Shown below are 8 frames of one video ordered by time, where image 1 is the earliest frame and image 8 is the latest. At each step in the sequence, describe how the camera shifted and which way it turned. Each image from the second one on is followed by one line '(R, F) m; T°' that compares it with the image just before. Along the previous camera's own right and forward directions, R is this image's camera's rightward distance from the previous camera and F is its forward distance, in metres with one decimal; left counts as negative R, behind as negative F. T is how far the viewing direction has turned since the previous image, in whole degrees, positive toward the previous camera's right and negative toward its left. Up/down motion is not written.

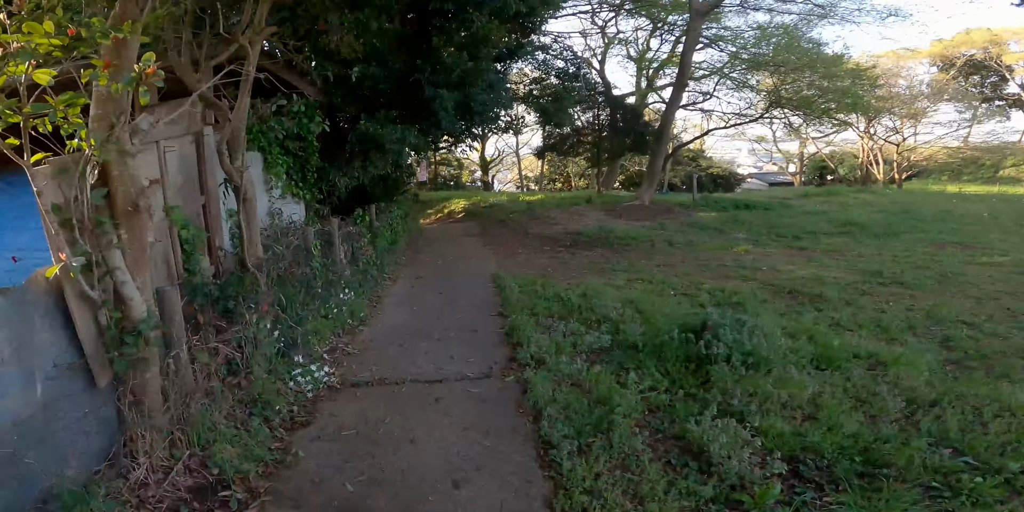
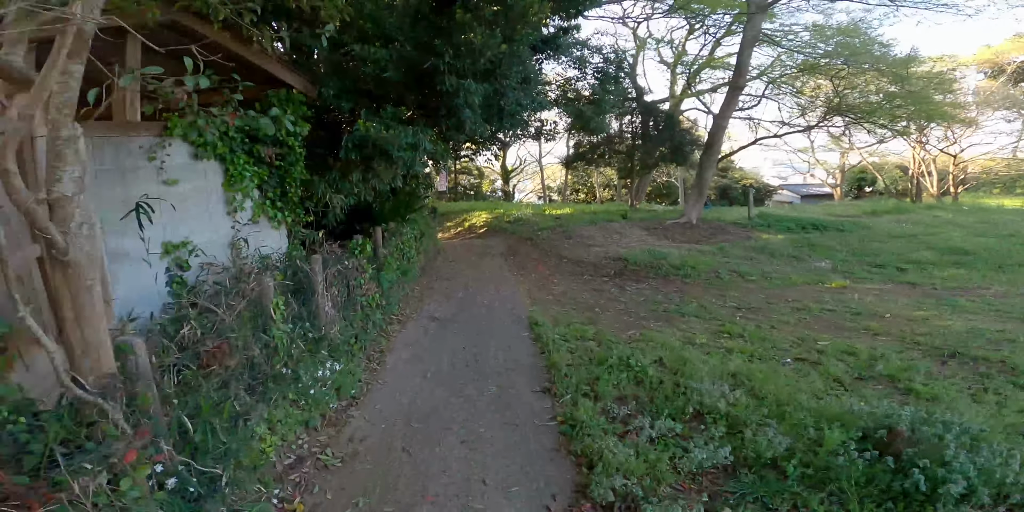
(-0.3, +1.9) m; -2°
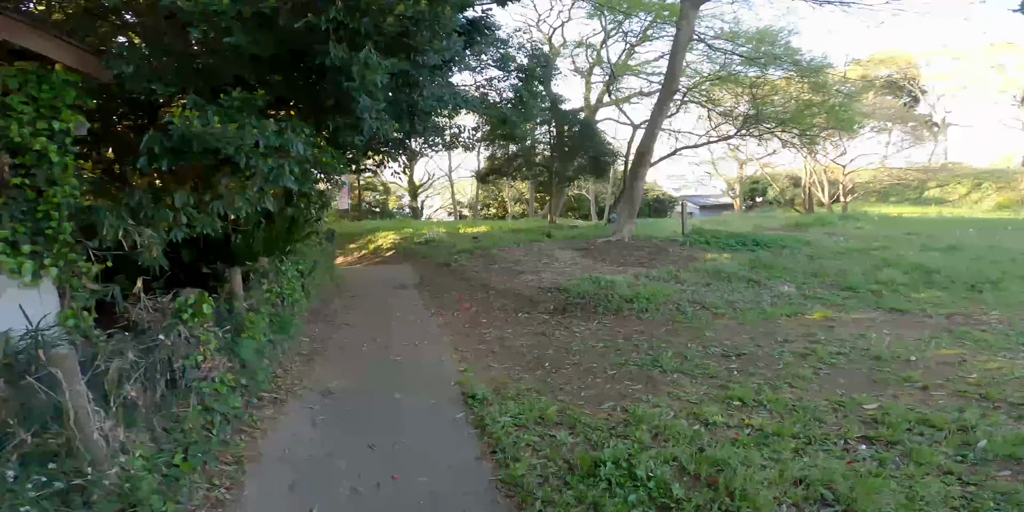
(-0.1, +1.9) m; +9°
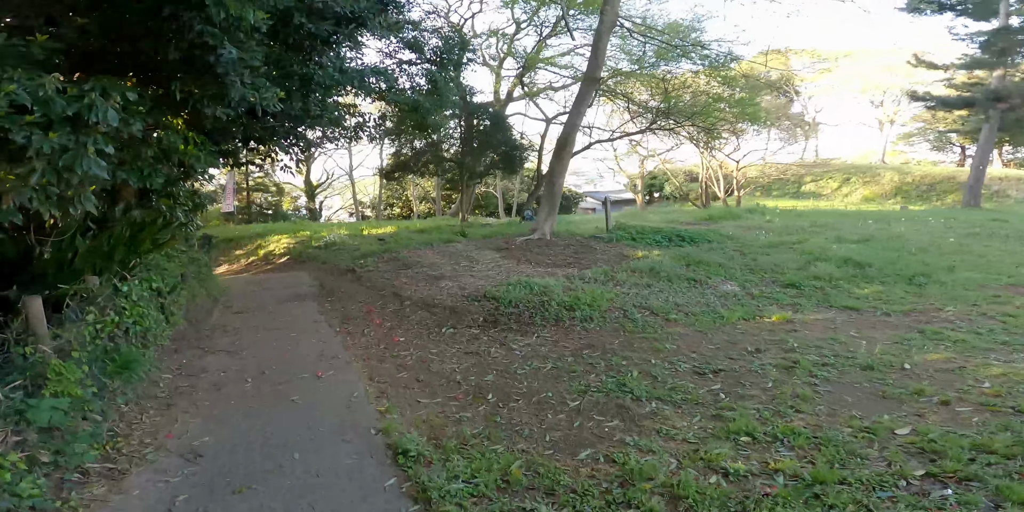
(-0.3, +1.1) m; +10°
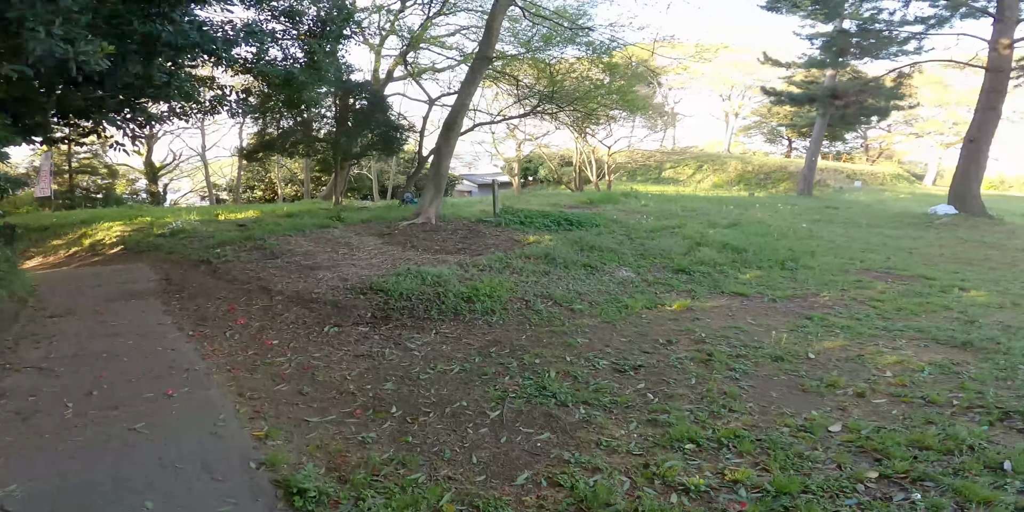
(-0.3, +0.5) m; +13°
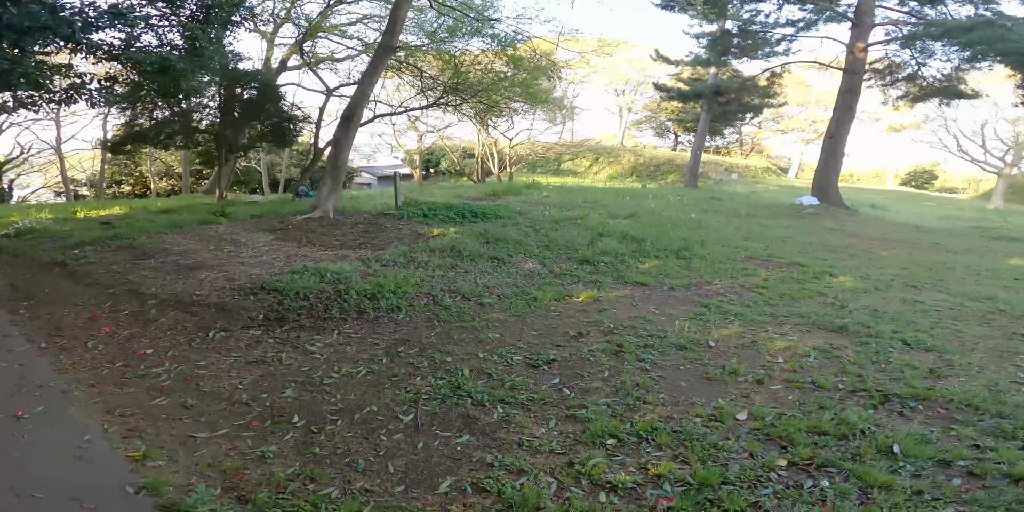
(-0.1, +0.1) m; +10°
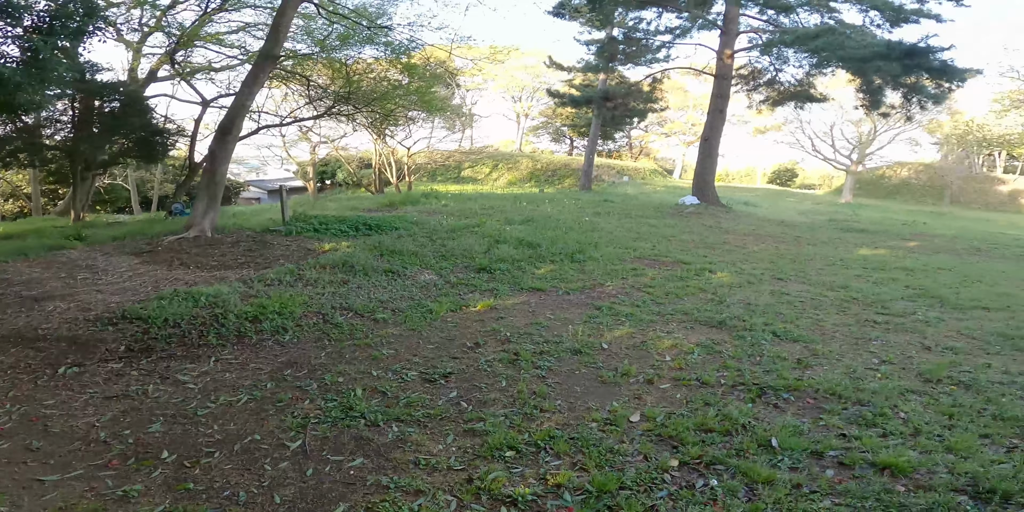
(+0.1, +0.1) m; +8°
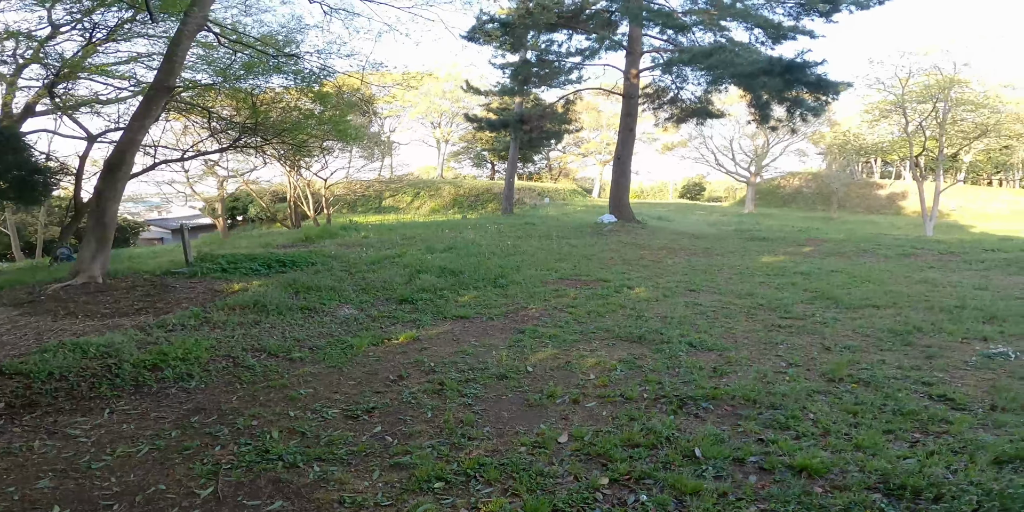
(+0.1, 0.0) m; +7°
